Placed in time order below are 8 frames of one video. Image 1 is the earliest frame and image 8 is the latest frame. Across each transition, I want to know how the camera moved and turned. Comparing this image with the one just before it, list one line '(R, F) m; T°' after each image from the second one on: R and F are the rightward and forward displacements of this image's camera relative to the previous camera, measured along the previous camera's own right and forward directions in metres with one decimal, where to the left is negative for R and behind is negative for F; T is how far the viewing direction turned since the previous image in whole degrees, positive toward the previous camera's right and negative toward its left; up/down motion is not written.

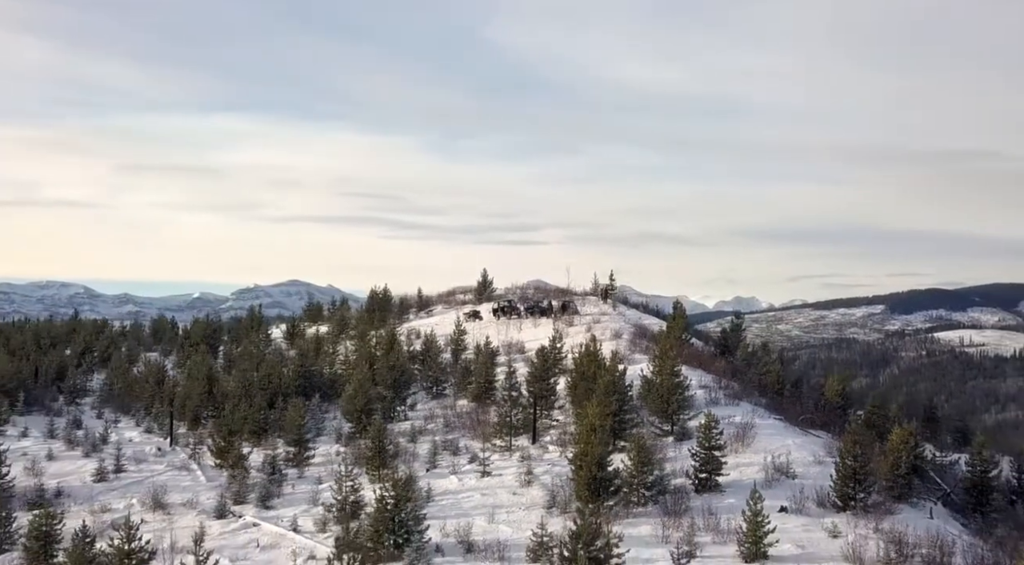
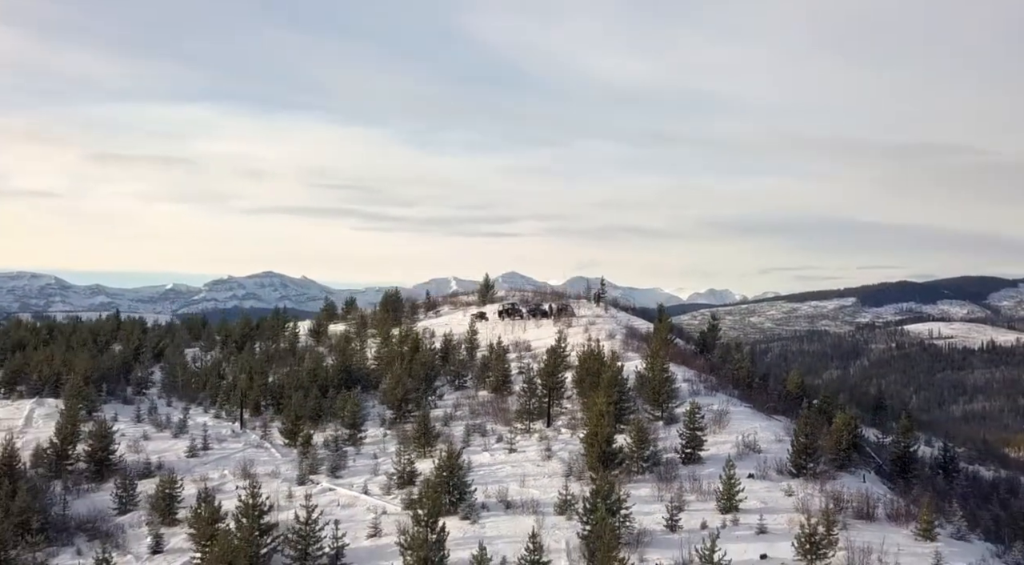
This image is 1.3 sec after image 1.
(-1.5, -5.6) m; +2°
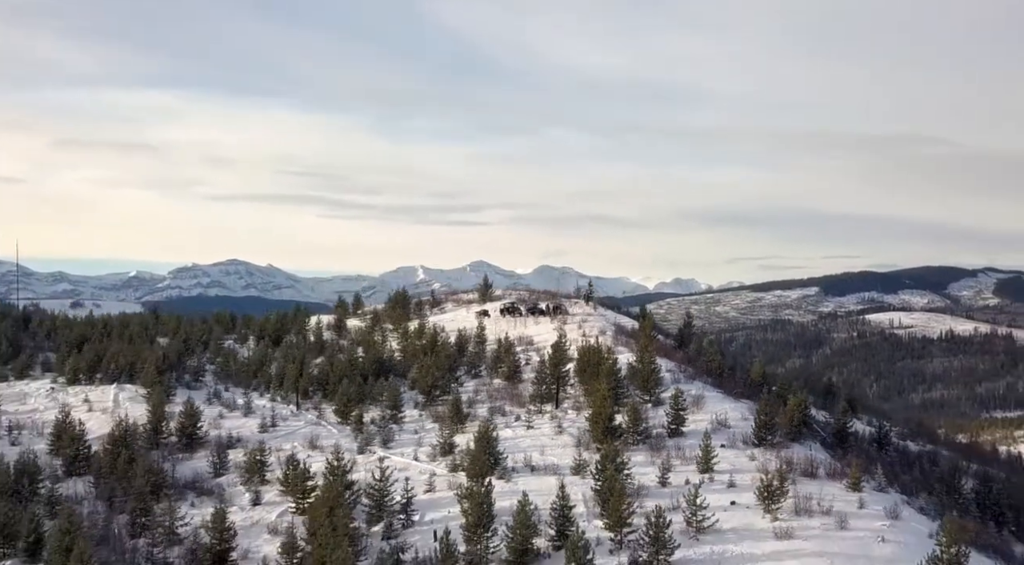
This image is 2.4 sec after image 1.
(-2.0, -6.7) m; +2°
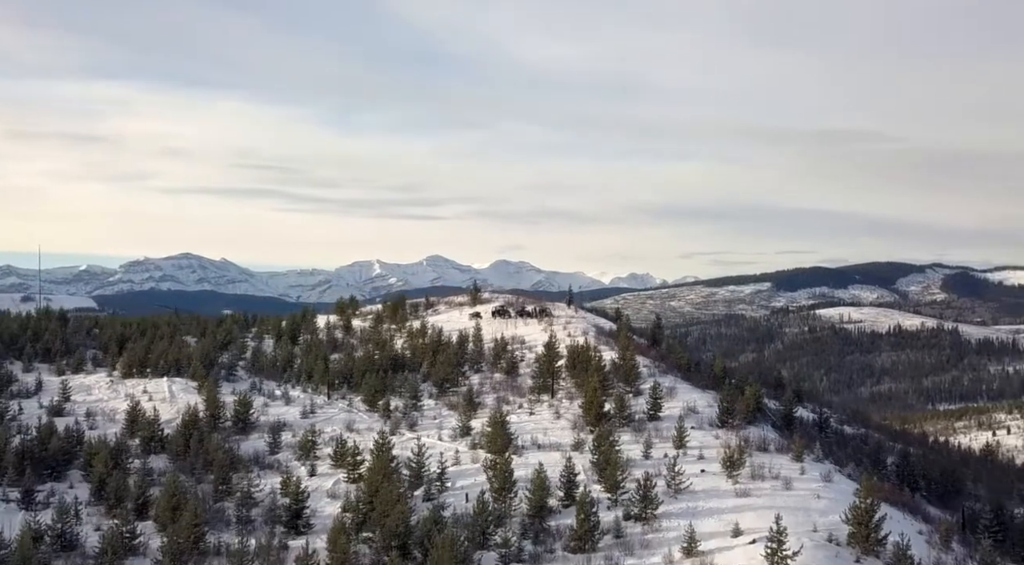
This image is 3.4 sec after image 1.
(-2.3, -7.0) m; +3°
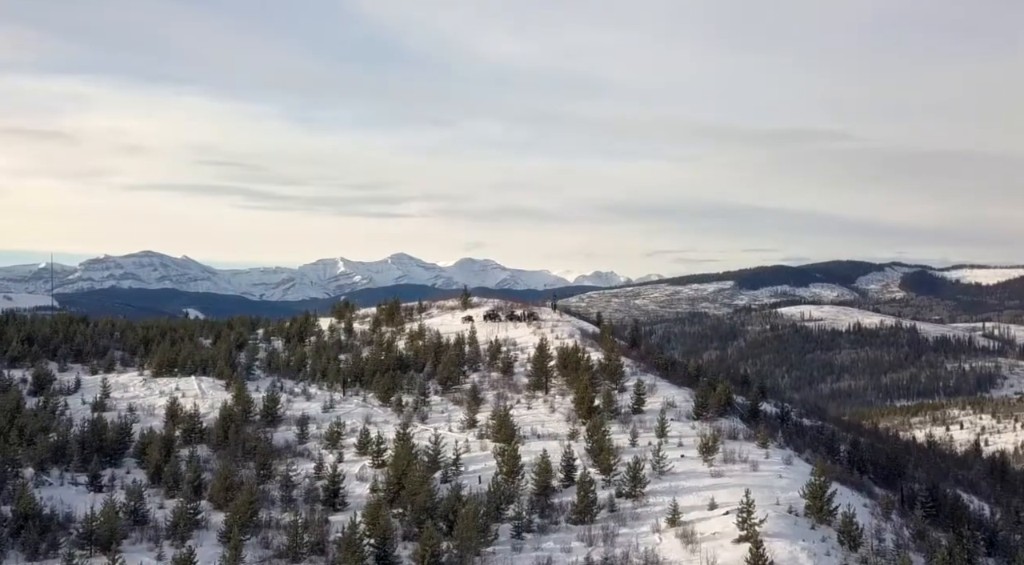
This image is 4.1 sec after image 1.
(-1.8, -5.5) m; +2°
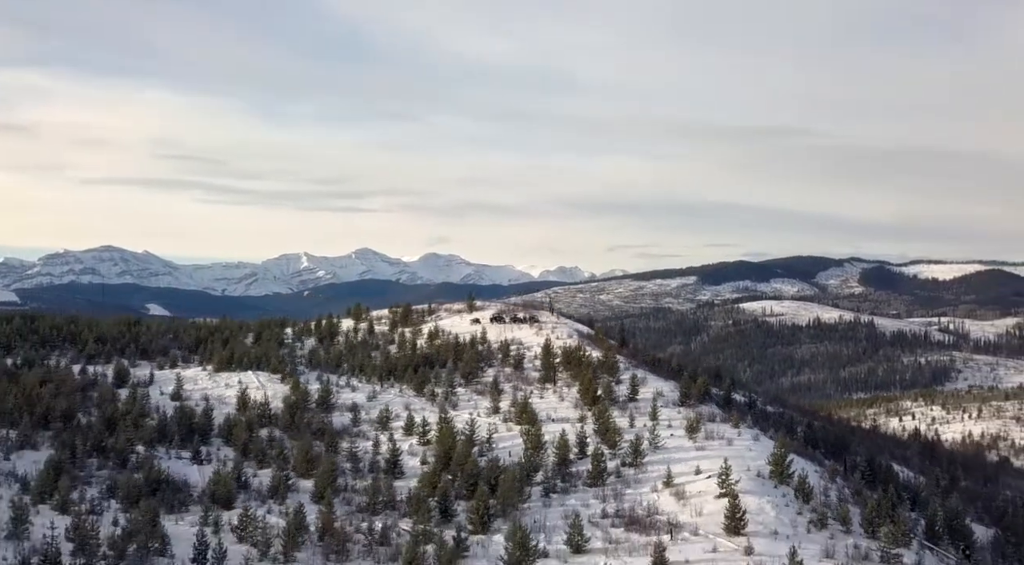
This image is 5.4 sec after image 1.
(-3.2, -9.6) m; +2°
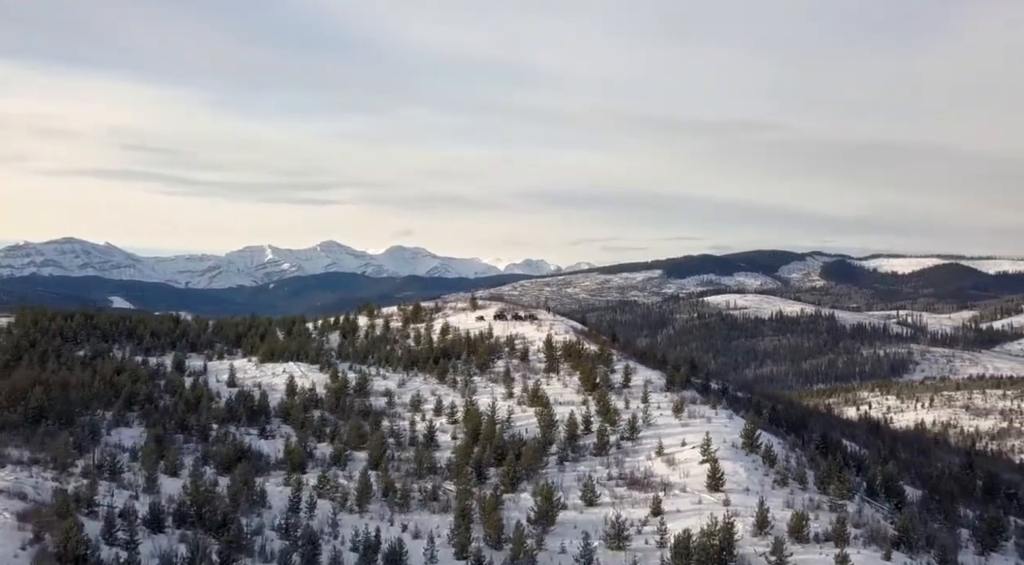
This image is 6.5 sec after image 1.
(-3.2, -9.7) m; +2°
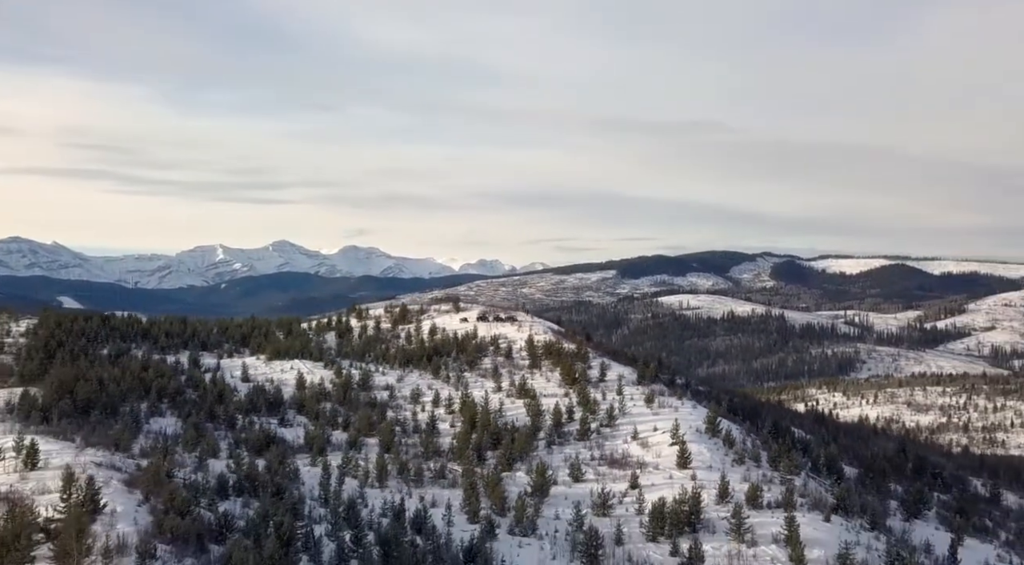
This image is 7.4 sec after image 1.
(-2.7, -7.9) m; +3°
